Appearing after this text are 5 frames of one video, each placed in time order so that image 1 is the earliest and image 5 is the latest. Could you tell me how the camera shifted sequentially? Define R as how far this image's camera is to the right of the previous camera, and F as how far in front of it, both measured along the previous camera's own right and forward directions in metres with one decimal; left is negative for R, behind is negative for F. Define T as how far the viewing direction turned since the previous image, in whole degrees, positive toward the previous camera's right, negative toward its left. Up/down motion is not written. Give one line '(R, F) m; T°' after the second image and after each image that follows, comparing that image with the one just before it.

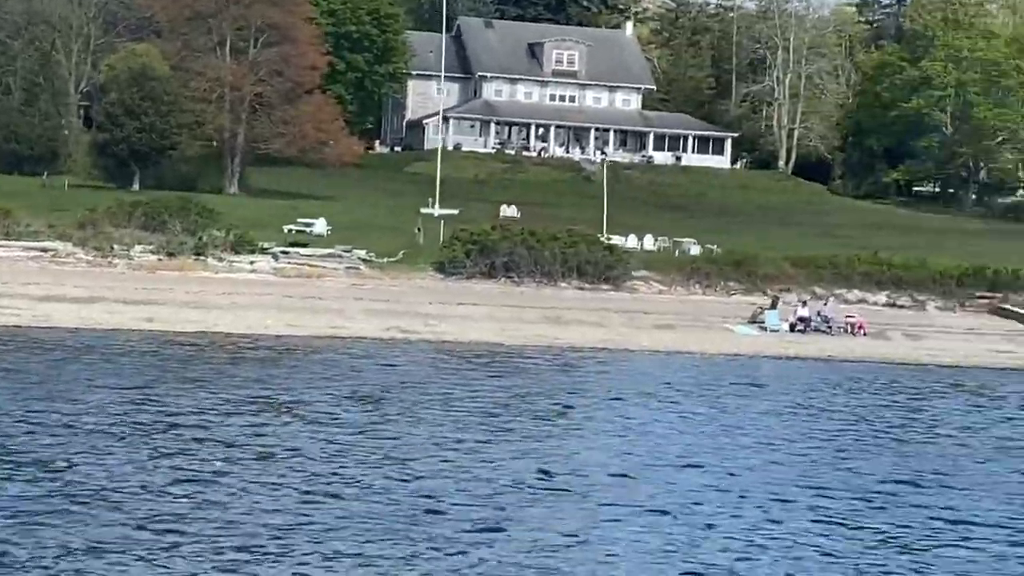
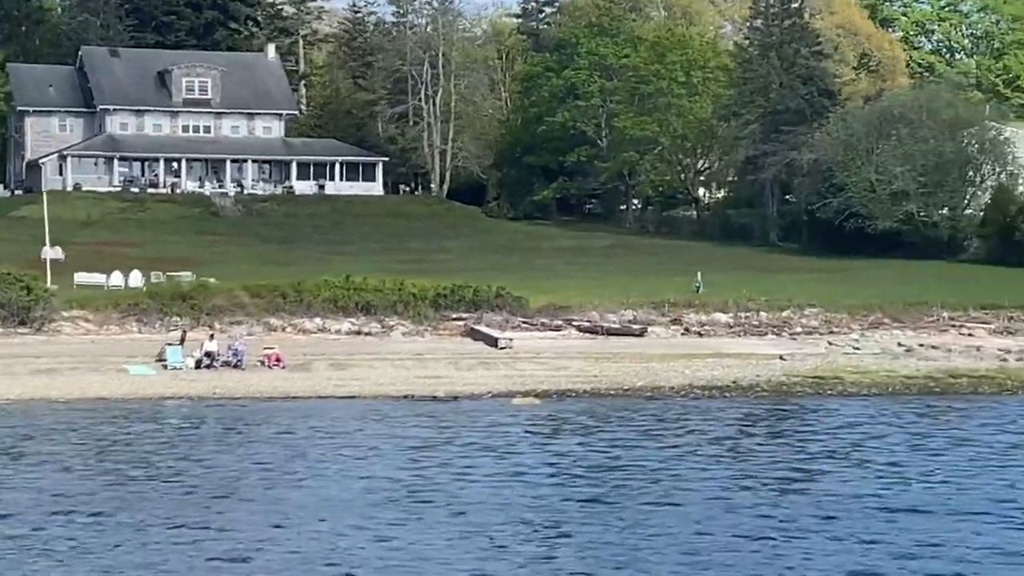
(+11.3, +3.1) m; -1°
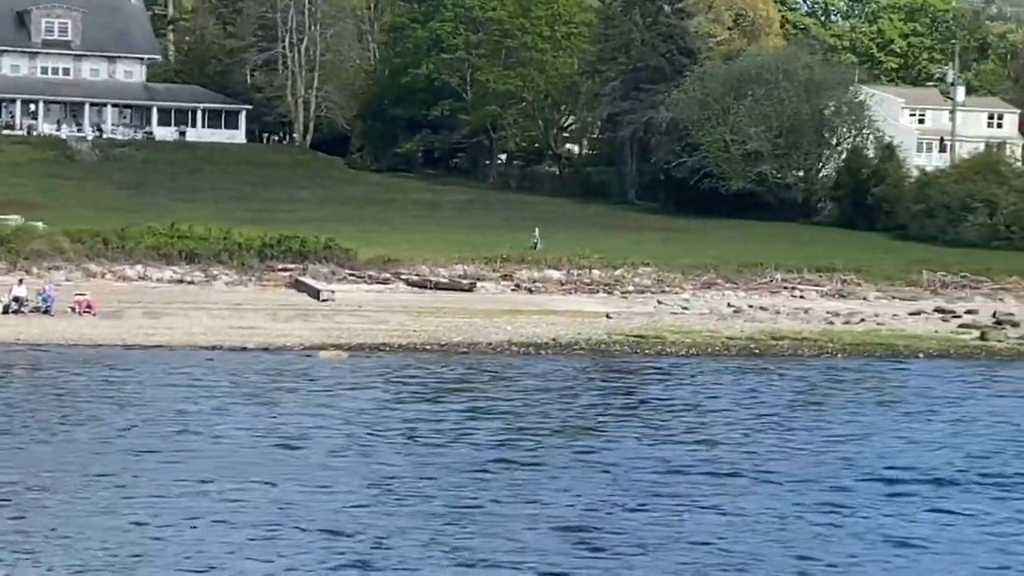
(+1.9, +0.5) m; +2°
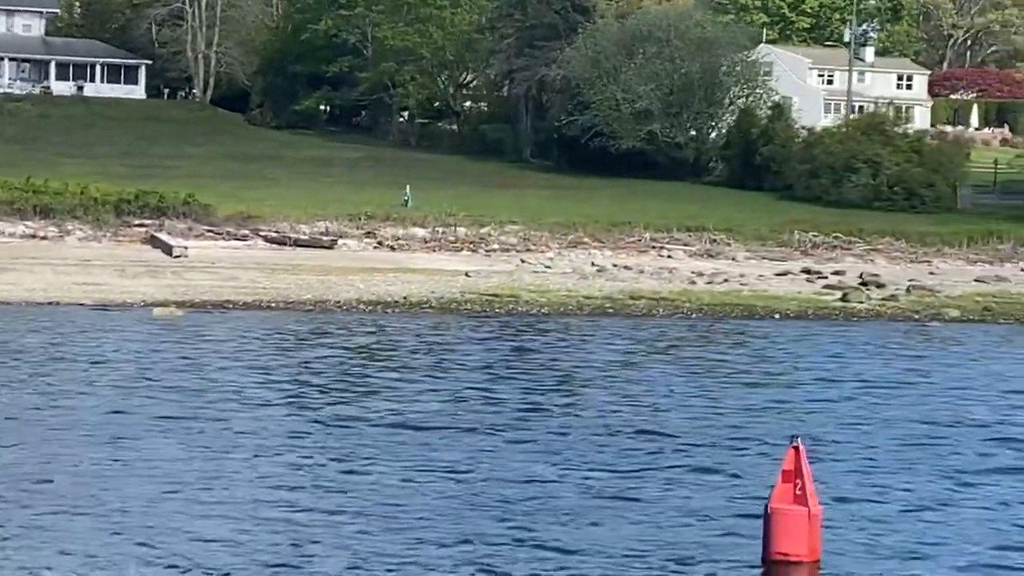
(+2.3, +0.5) m; 0°
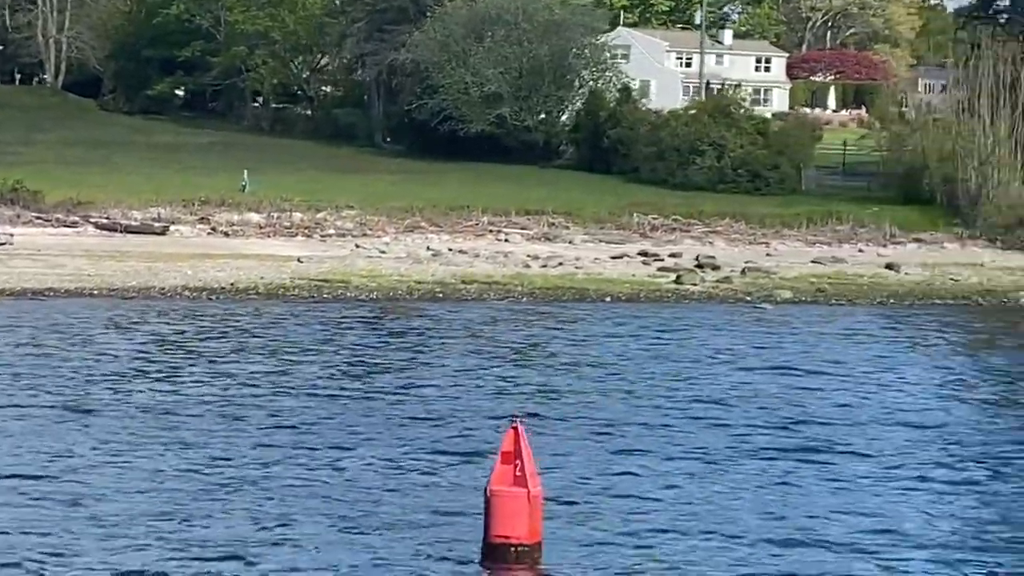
(+1.3, +0.3) m; +2°
